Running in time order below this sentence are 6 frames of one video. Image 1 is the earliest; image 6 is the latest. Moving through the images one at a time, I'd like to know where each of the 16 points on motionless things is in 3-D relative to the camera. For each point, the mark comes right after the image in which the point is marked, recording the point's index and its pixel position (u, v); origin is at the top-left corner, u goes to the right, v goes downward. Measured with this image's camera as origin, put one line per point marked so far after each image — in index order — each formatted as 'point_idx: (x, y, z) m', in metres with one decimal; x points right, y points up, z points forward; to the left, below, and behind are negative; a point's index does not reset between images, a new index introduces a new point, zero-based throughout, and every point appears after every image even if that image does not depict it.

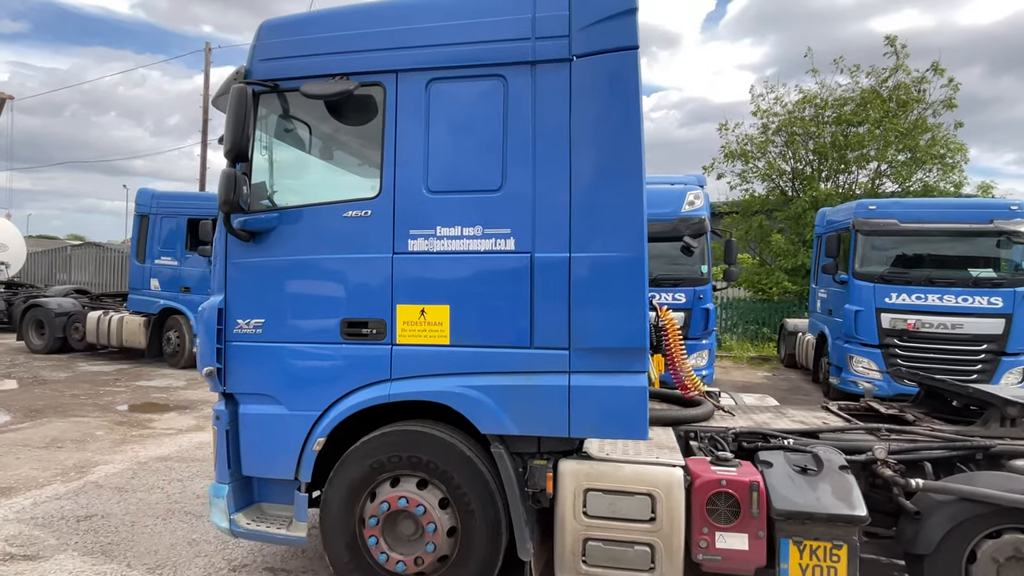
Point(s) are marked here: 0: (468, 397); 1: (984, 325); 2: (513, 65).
0: (-0.2, -0.6, +2.9) m
1: (+6.8, -0.5, +8.2) m
2: (0.0, +1.2, +3.0) m
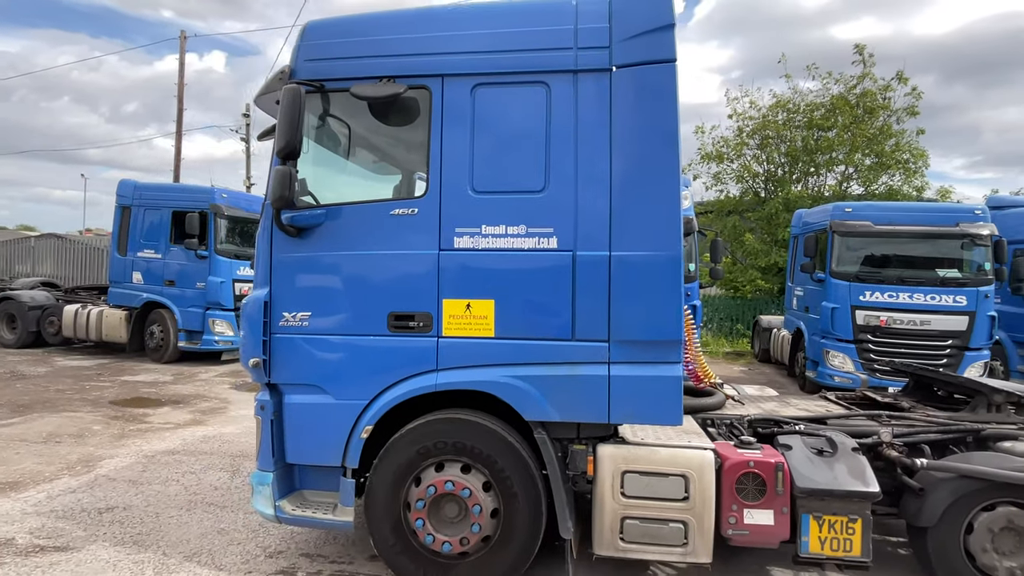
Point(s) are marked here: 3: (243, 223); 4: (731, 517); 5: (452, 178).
0: (0.0, -0.5, +3.1) m
1: (+6.7, -0.5, +8.7) m
2: (+0.3, +1.2, +3.2) m
3: (-5.2, +1.3, +11.0) m
4: (+1.1, -1.2, +3.0) m
5: (-0.3, +0.6, +3.2) m
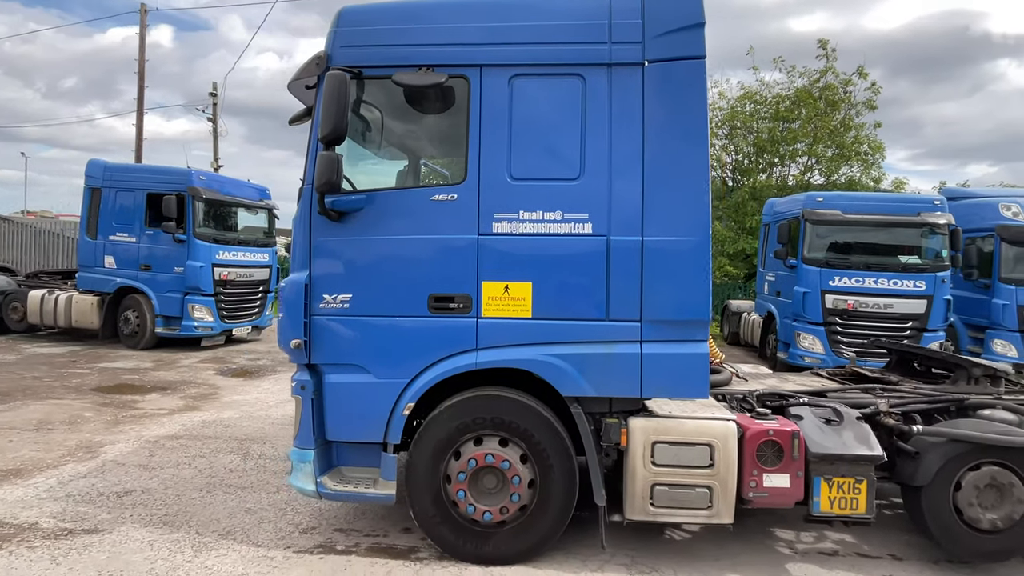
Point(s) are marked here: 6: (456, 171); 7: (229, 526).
0: (+0.2, -0.4, +3.3) m
1: (+6.5, -0.3, +9.4) m
2: (+0.5, +1.3, +3.3) m
3: (-5.5, +1.6, +10.8) m
4: (+1.4, -1.1, +3.3) m
5: (-0.1, +0.7, +3.4) m
6: (-0.6, +0.7, +3.4) m
7: (-1.9, -1.6, +3.8) m
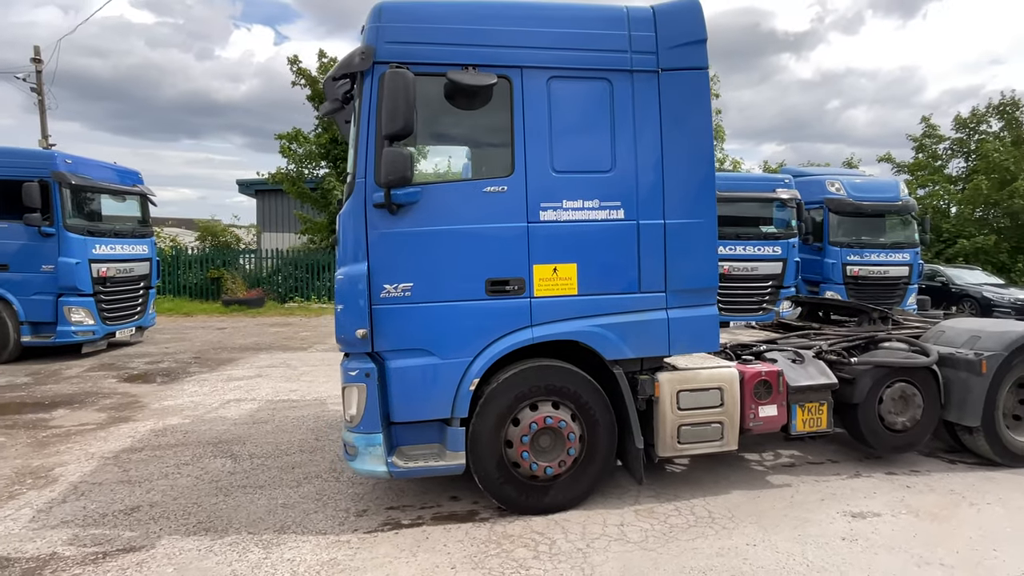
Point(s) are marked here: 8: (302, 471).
0: (+0.6, -0.3, +3.8) m
1: (+5.1, +0.4, +11.2) m
2: (+0.7, +1.4, +3.8) m
3: (-7.0, +1.6, +9.5) m
4: (+1.7, -0.9, +4.1) m
5: (+0.2, +0.8, +3.7) m
6: (-0.4, +0.8, +3.6) m
7: (-1.5, -1.6, +3.8) m
8: (-1.7, -1.5, +4.7) m
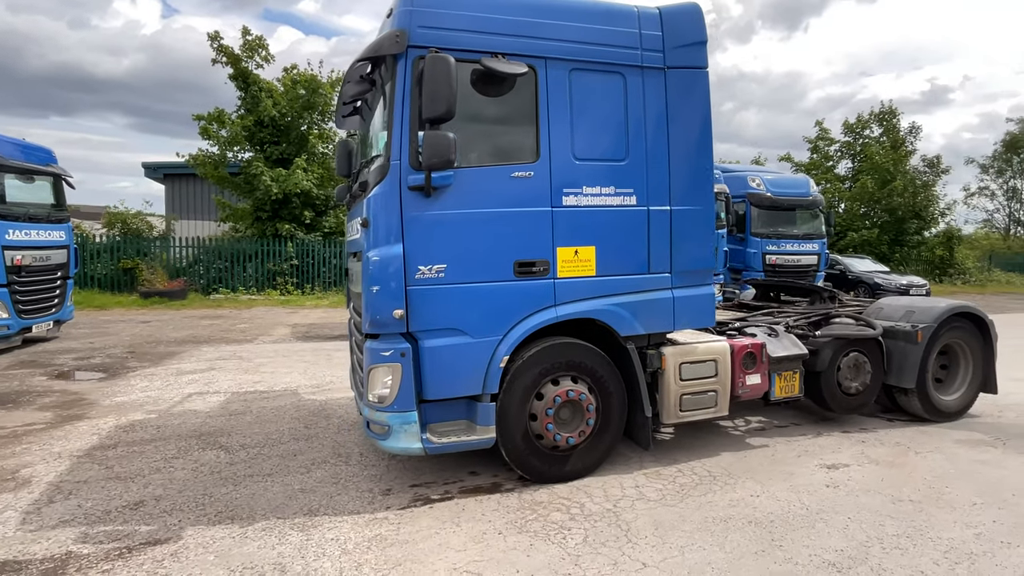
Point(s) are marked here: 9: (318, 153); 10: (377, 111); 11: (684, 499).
0: (+0.7, -0.2, +4.1) m
1: (+4.0, +0.7, +12.1) m
2: (+0.8, +1.6, +4.1) m
3: (-7.6, +1.7, +8.5) m
4: (+1.8, -0.7, +4.5) m
5: (+0.3, +1.0, +3.9) m
6: (-0.2, +0.9, +3.8) m
7: (-1.4, -1.4, +3.8) m
8: (-1.7, -1.4, +4.6) m
9: (-5.8, +4.1, +17.0) m
10: (-0.9, +1.2, +4.1) m
11: (+1.2, -1.4, +3.8) m
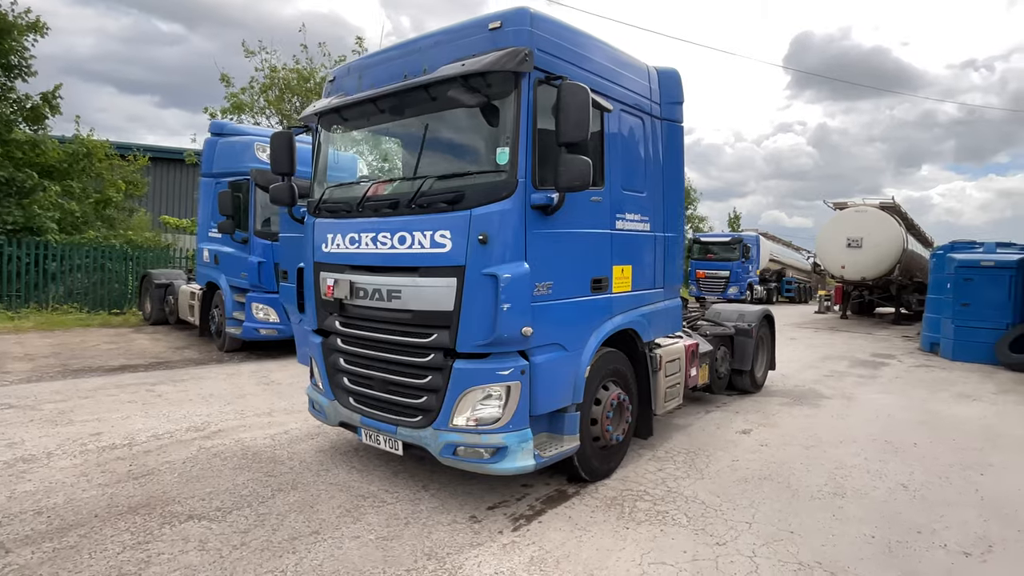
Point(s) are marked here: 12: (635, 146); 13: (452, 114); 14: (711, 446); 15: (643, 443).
0: (+1.0, -0.3, +4.7) m
1: (-0.3, +0.4, +13.3) m
2: (+1.1, +1.5, +4.8) m
3: (-8.4, +1.5, +4.3) m
4: (+1.7, -0.9, +5.7) m
5: (+0.8, +0.9, +4.4) m
6: (+0.4, +0.8, +4.0) m
7: (-0.6, -1.6, +3.4) m
8: (-1.3, -1.5, +3.9) m
9: (-11.3, +3.7, +12.5) m
10: (-0.4, +1.1, +3.9) m
11: (+1.6, -1.5, +4.7) m
12: (+1.0, +1.2, +4.7) m
13: (-0.3, +1.1, +3.8) m
14: (+1.9, -1.5, +5.4) m
15: (+1.2, -1.5, +5.4) m
